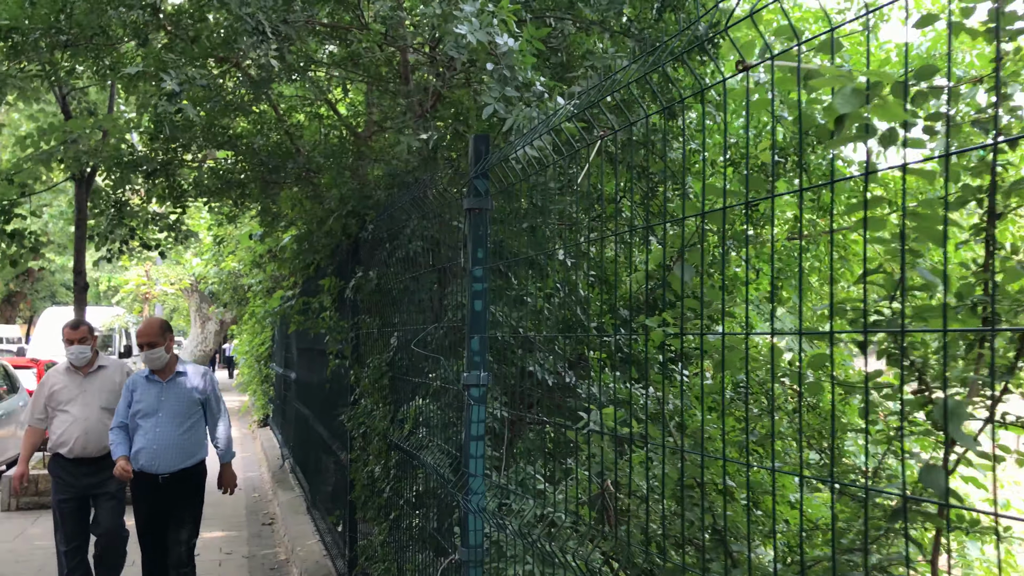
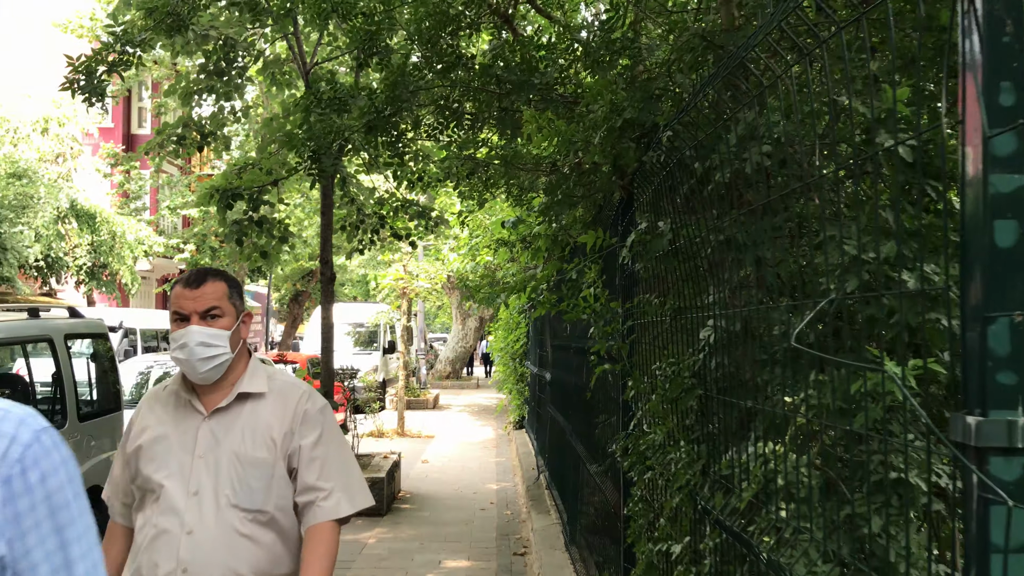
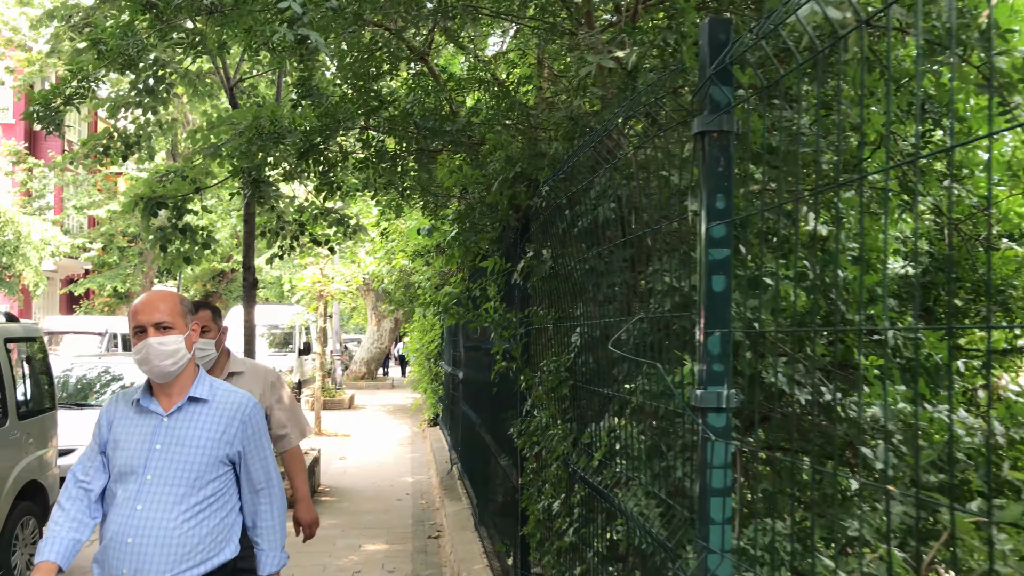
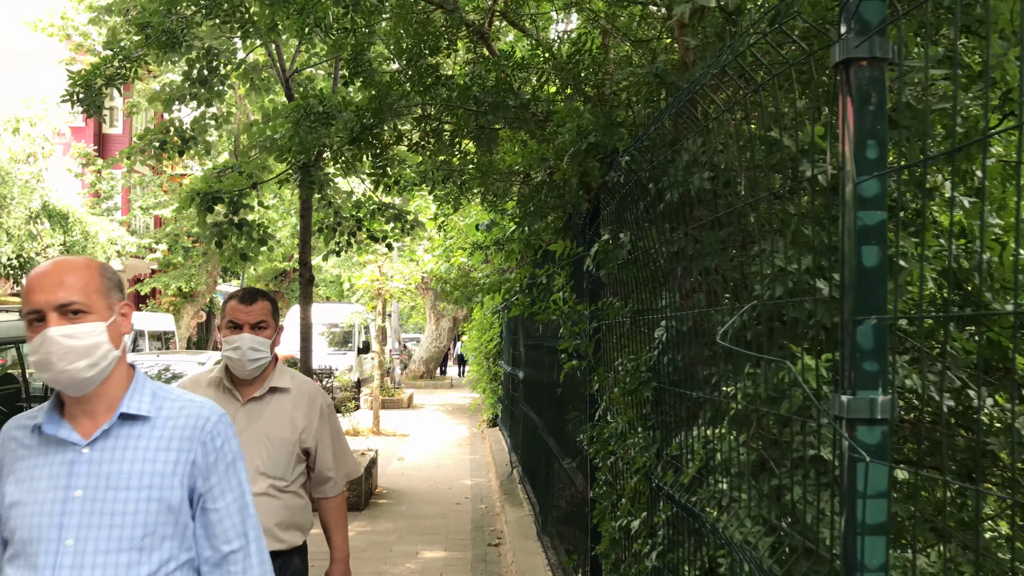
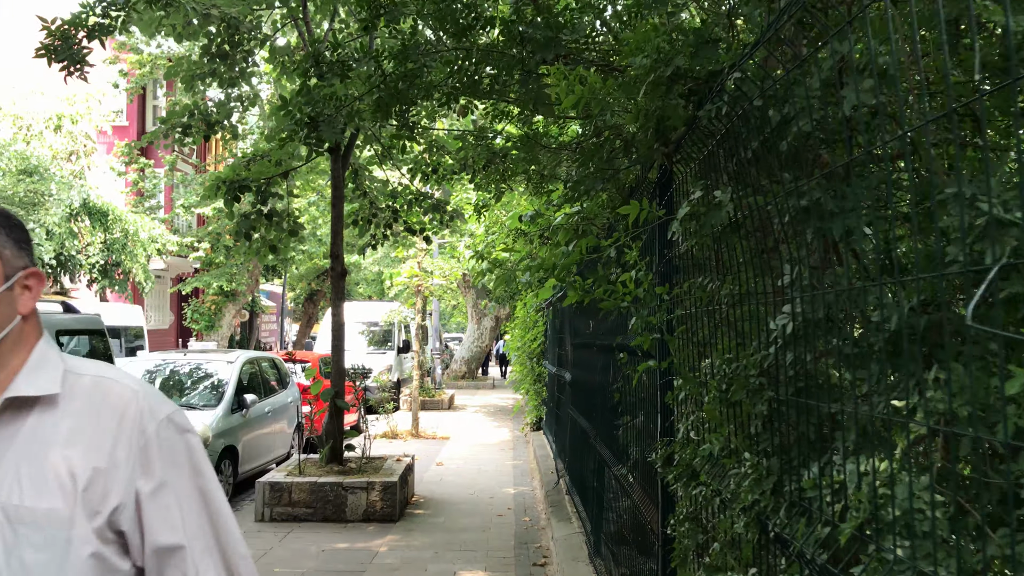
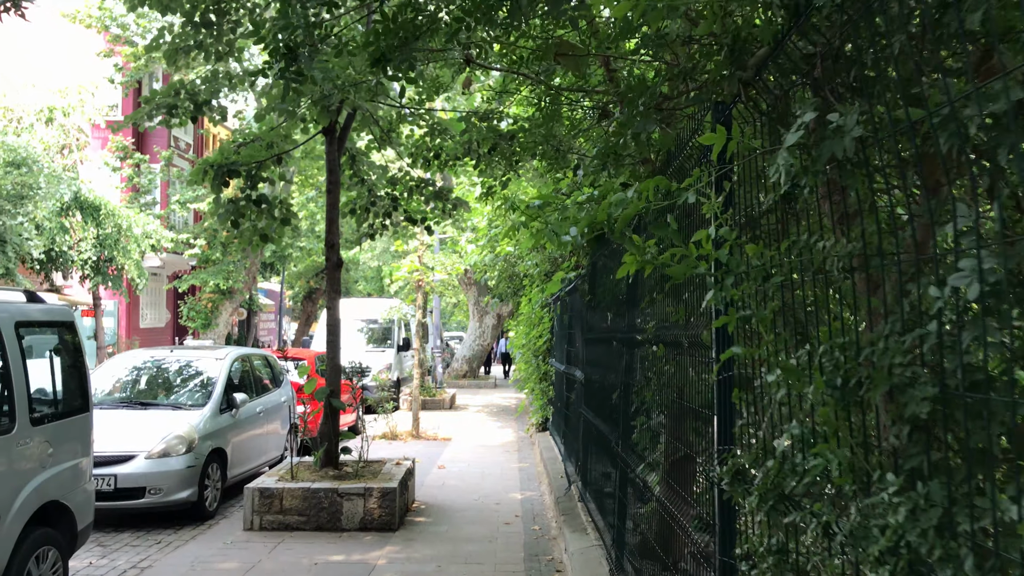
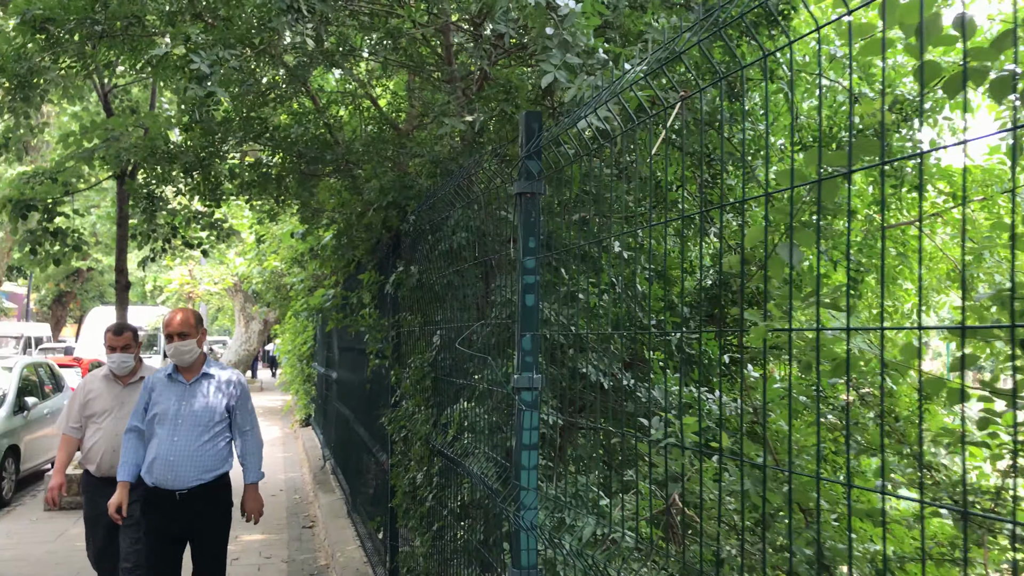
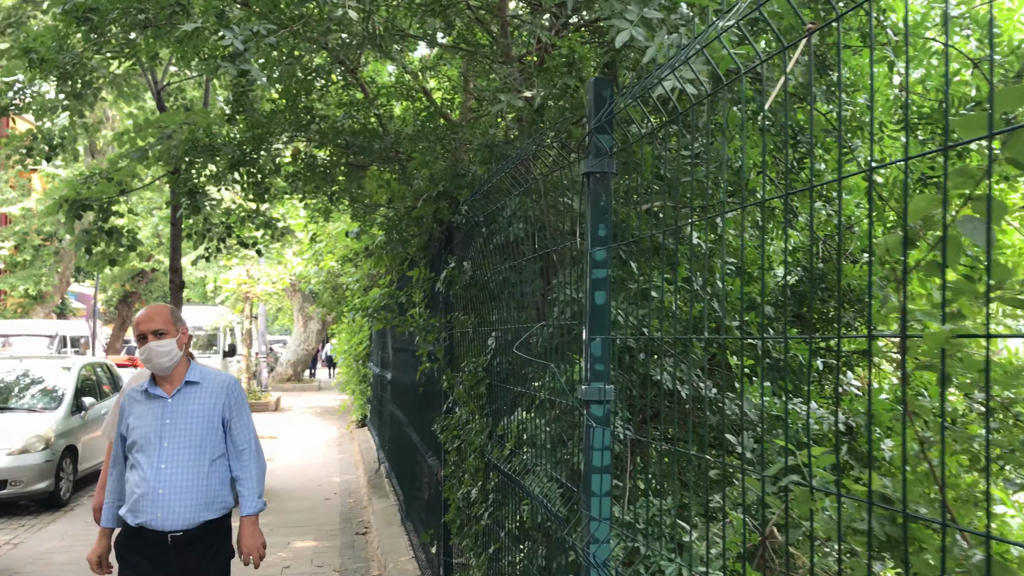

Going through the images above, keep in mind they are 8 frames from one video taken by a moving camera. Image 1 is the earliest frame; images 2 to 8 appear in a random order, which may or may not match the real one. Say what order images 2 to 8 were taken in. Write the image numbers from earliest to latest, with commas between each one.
7, 8, 3, 4, 2, 5, 6
